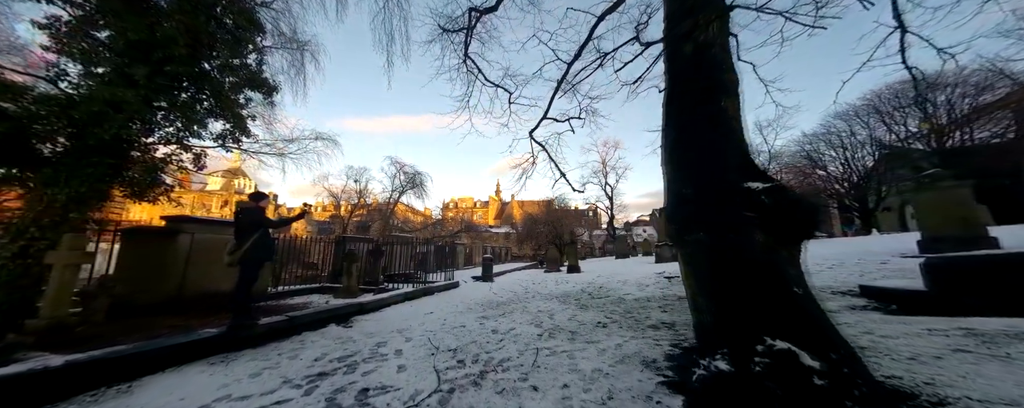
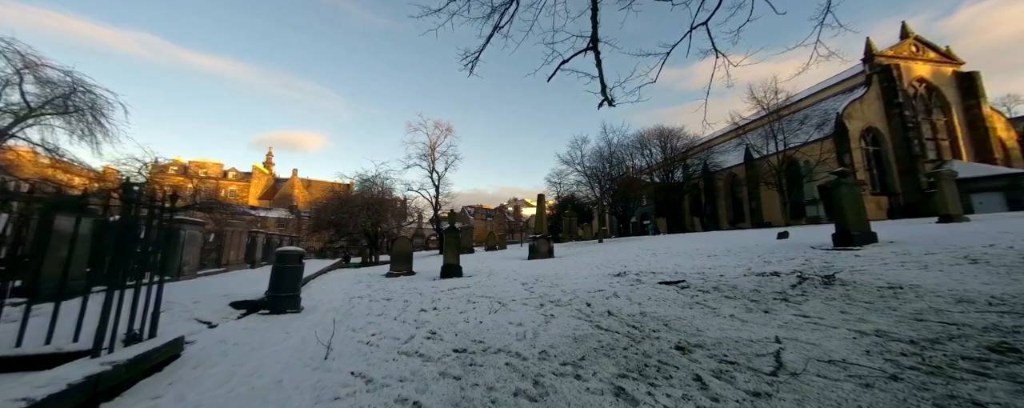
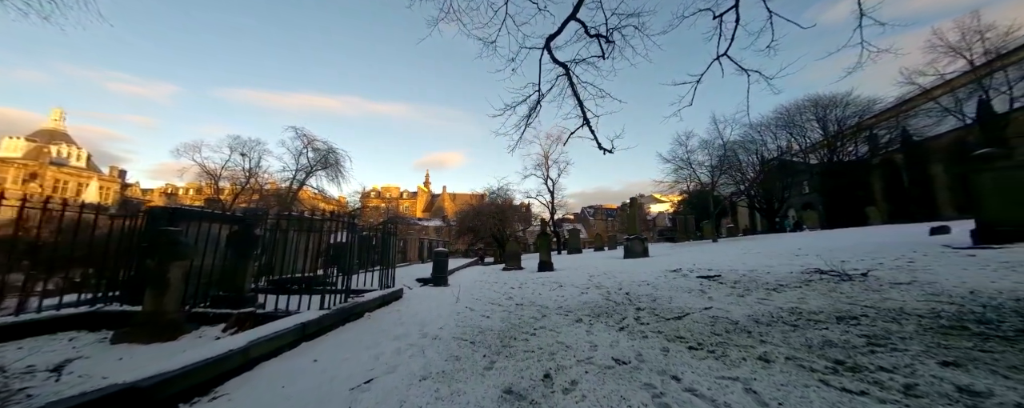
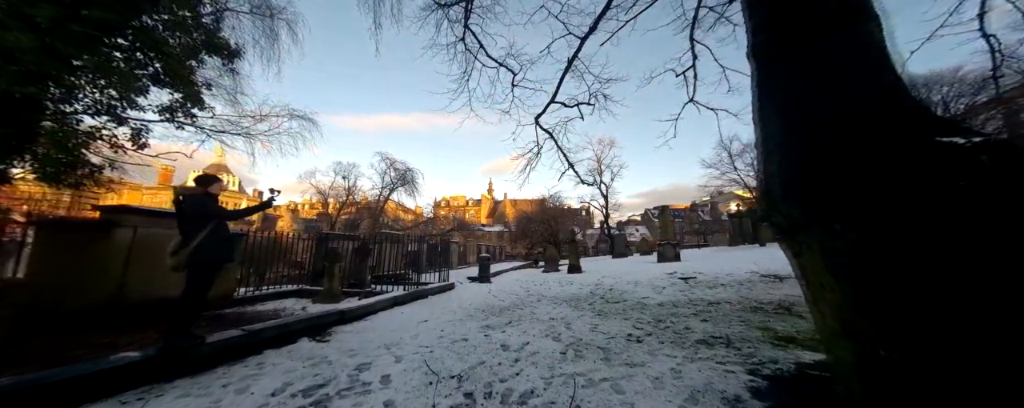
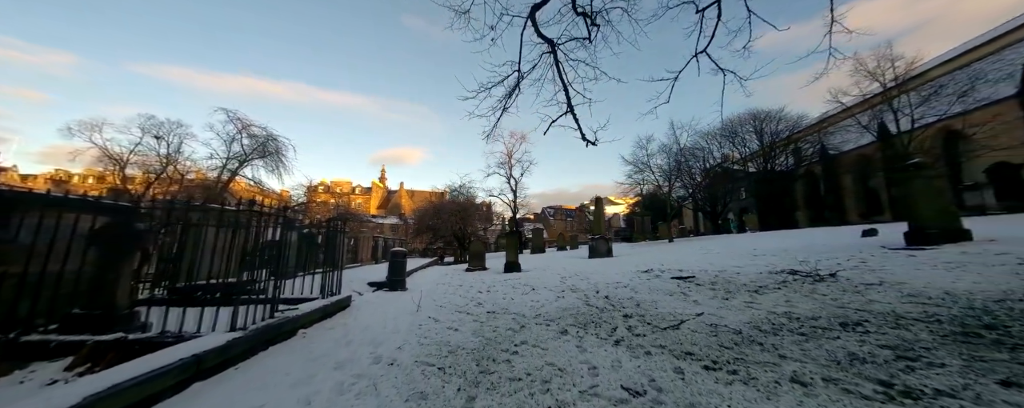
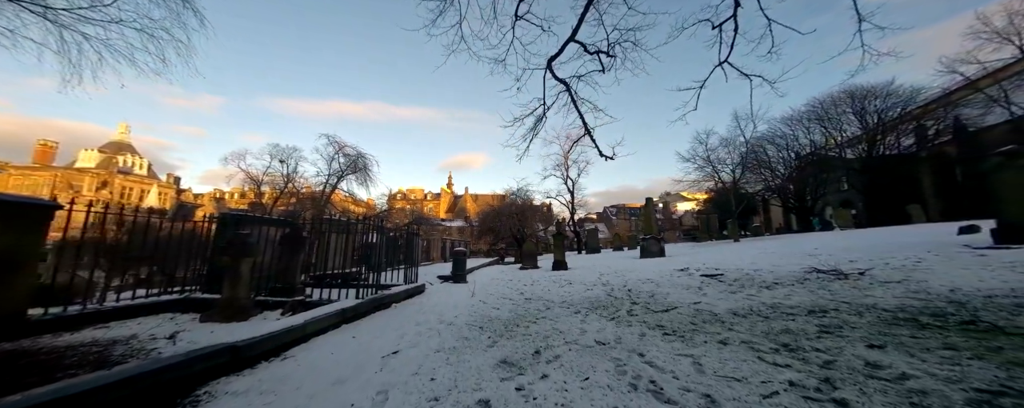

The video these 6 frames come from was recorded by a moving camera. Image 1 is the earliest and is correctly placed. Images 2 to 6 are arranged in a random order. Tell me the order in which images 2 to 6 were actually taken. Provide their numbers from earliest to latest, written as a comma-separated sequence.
4, 6, 3, 5, 2
